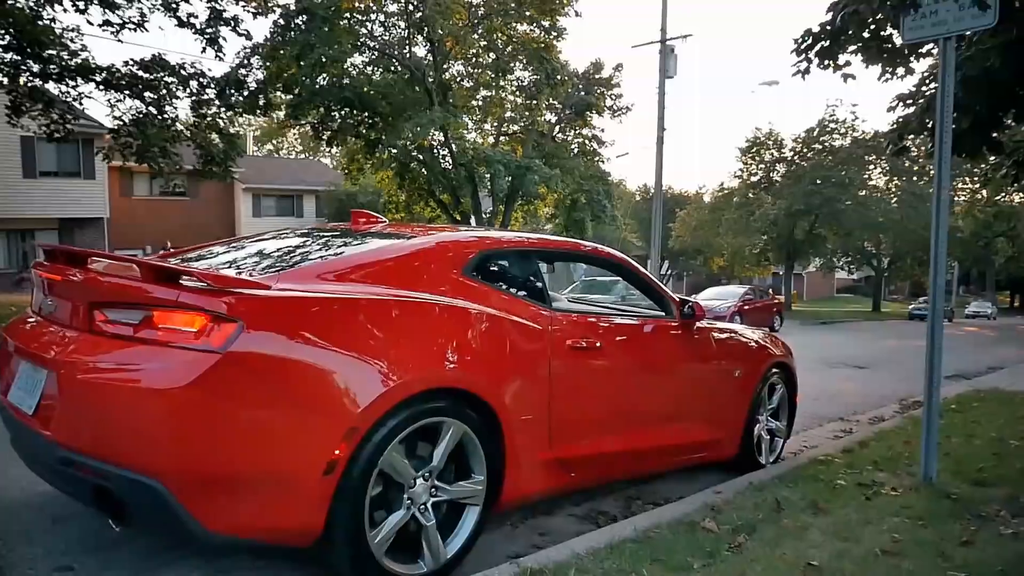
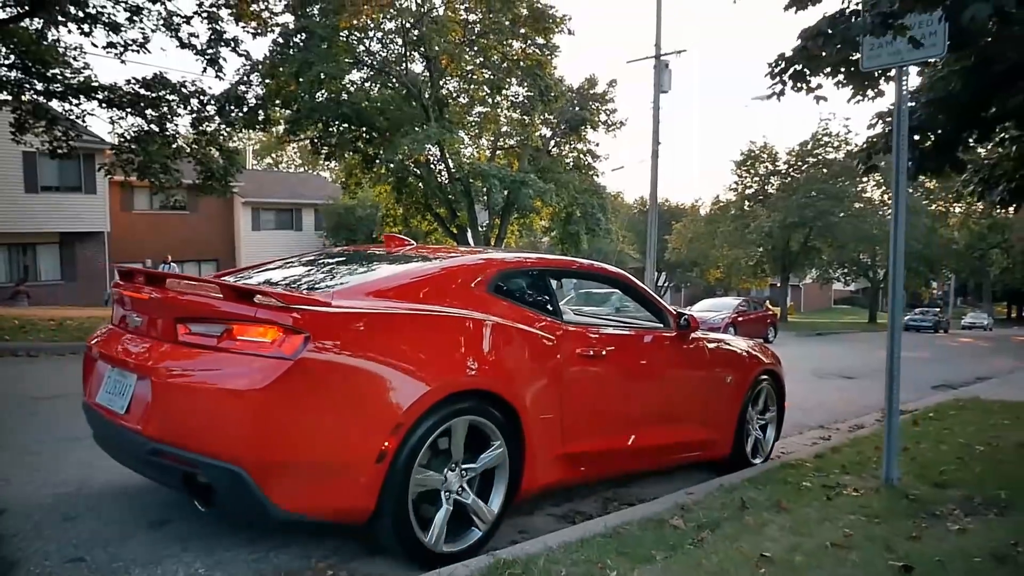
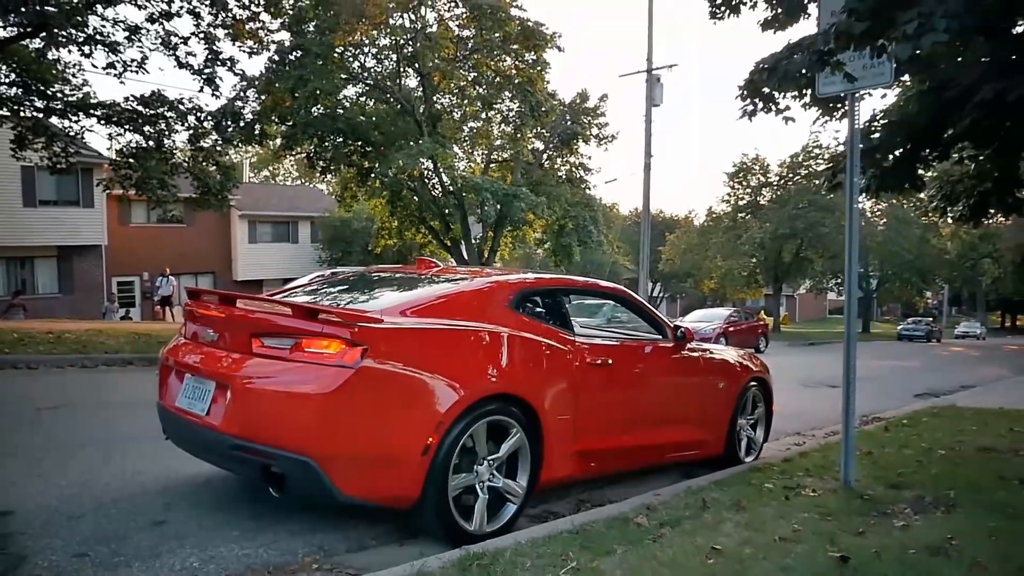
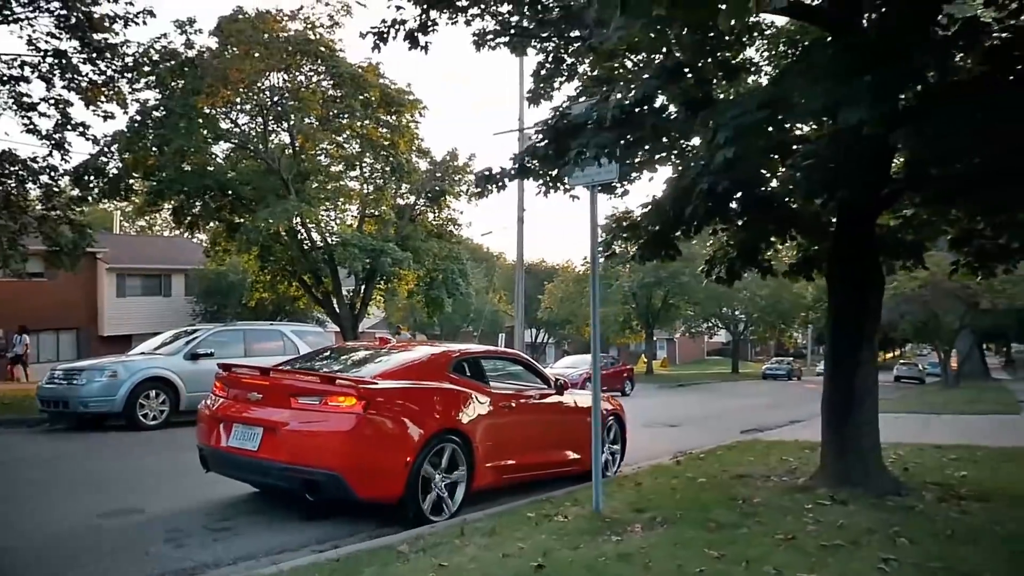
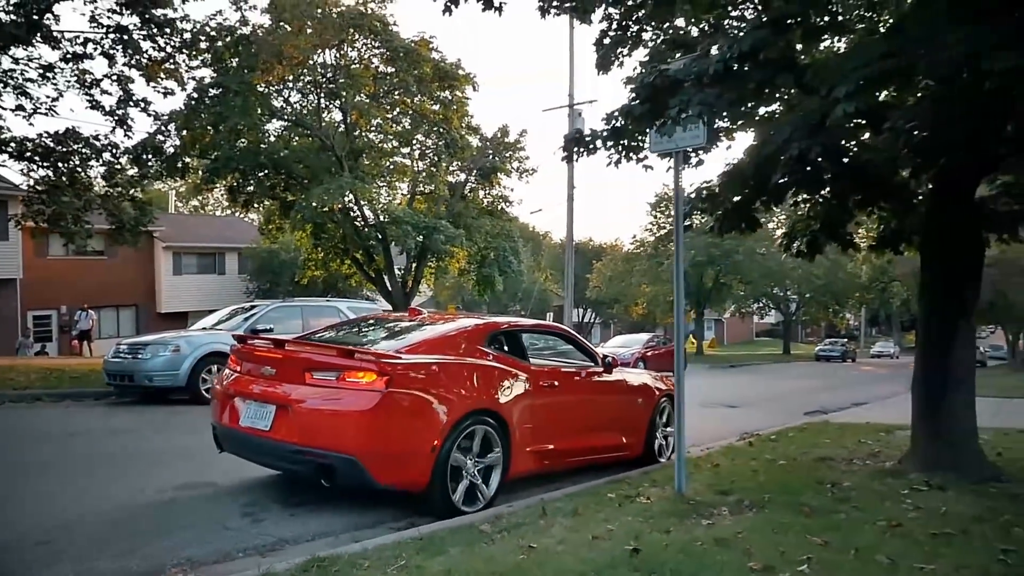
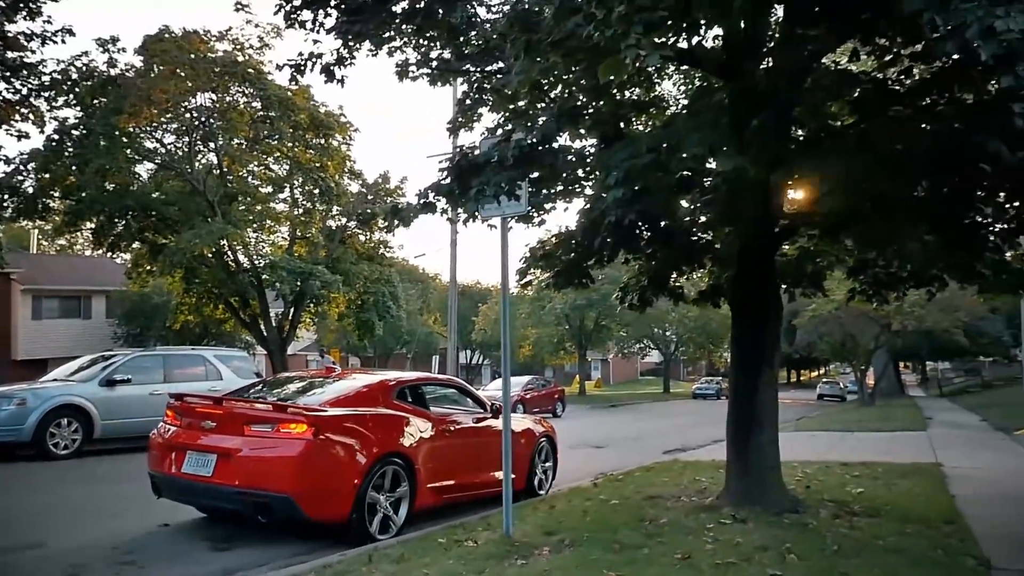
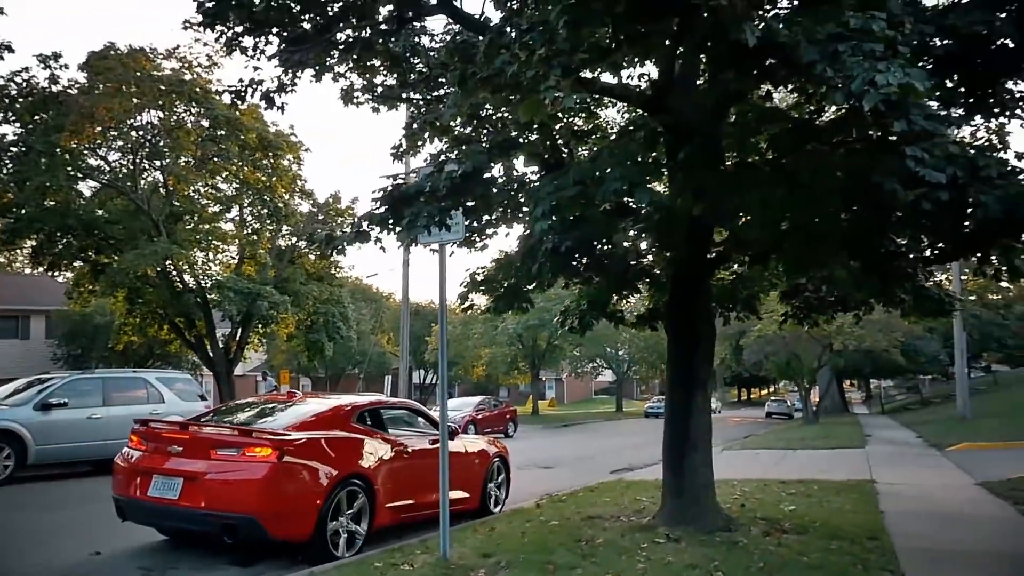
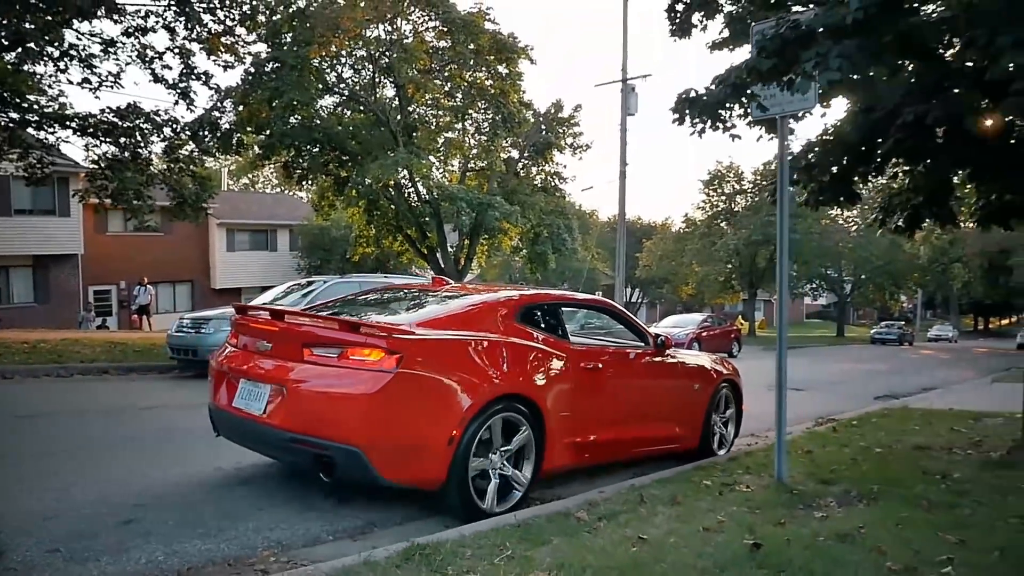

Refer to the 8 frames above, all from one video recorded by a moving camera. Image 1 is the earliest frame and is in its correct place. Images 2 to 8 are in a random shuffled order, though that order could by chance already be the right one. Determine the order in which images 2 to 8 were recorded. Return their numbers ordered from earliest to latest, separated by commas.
2, 3, 8, 5, 4, 6, 7
